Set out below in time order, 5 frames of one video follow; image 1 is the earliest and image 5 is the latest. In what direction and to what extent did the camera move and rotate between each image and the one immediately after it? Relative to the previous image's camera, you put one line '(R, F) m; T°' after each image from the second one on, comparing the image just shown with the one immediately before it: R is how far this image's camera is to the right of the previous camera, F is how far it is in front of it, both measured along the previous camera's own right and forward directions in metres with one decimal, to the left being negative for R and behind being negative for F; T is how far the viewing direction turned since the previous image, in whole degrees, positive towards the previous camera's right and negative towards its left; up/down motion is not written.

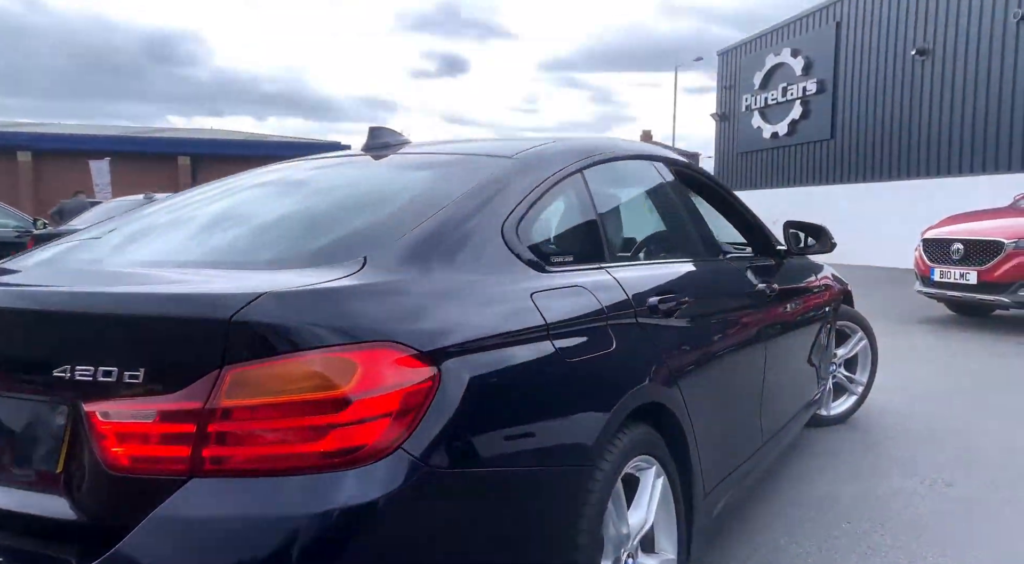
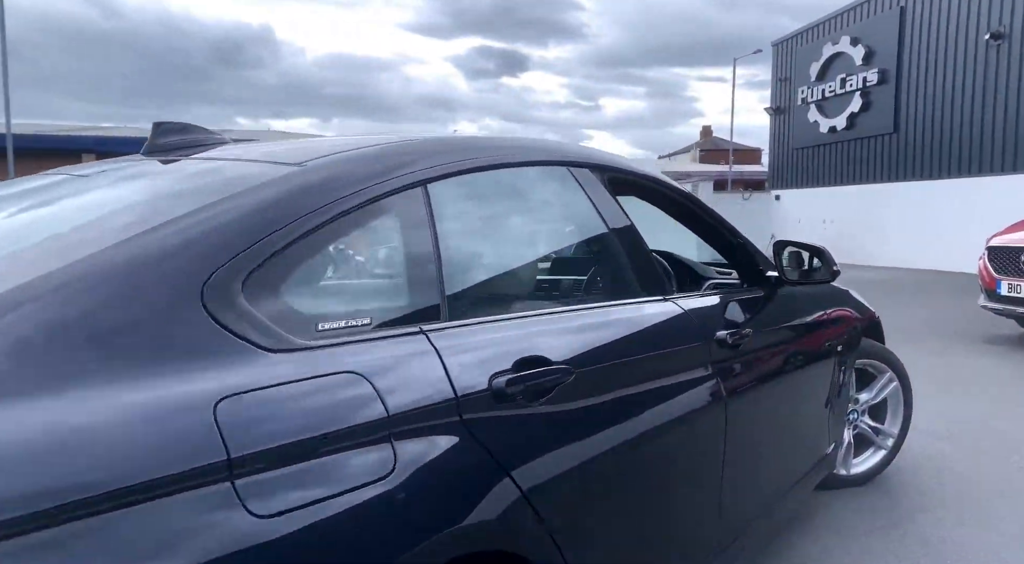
(+0.7, +0.9) m; -4°
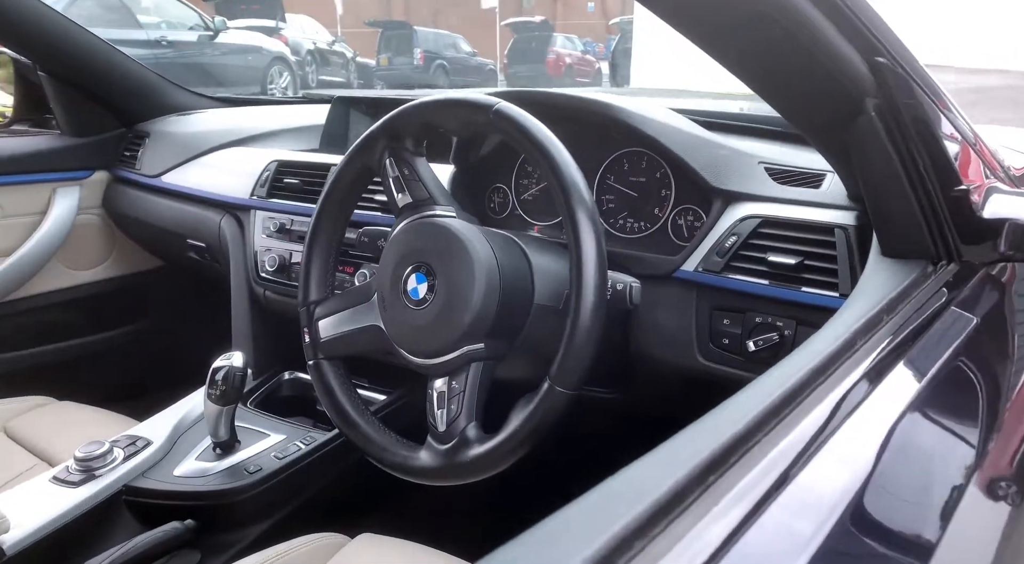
(+0.8, +2.9) m; -3°
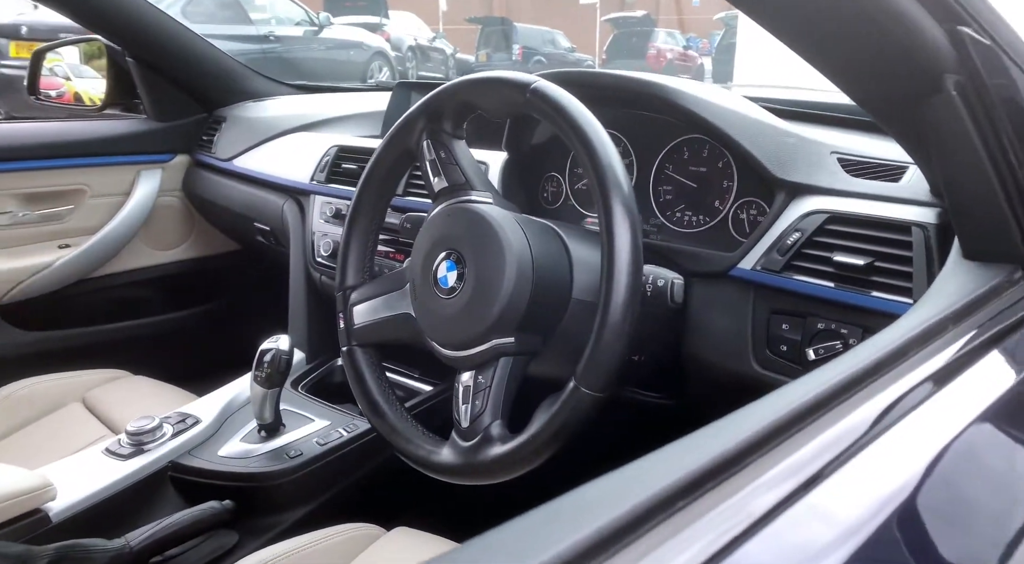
(+0.1, +0.1) m; -7°
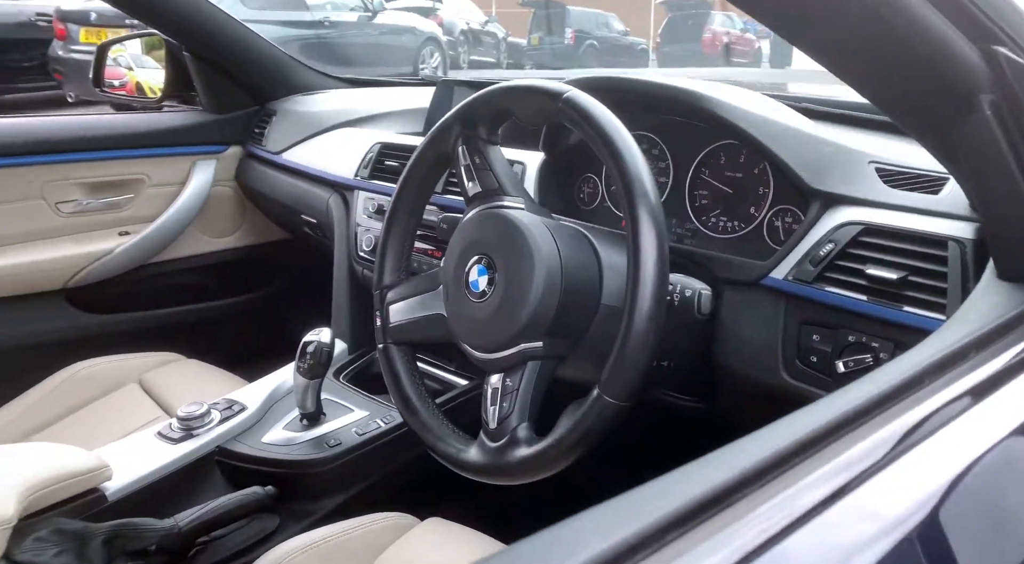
(0.0, 0.0) m; -4°
